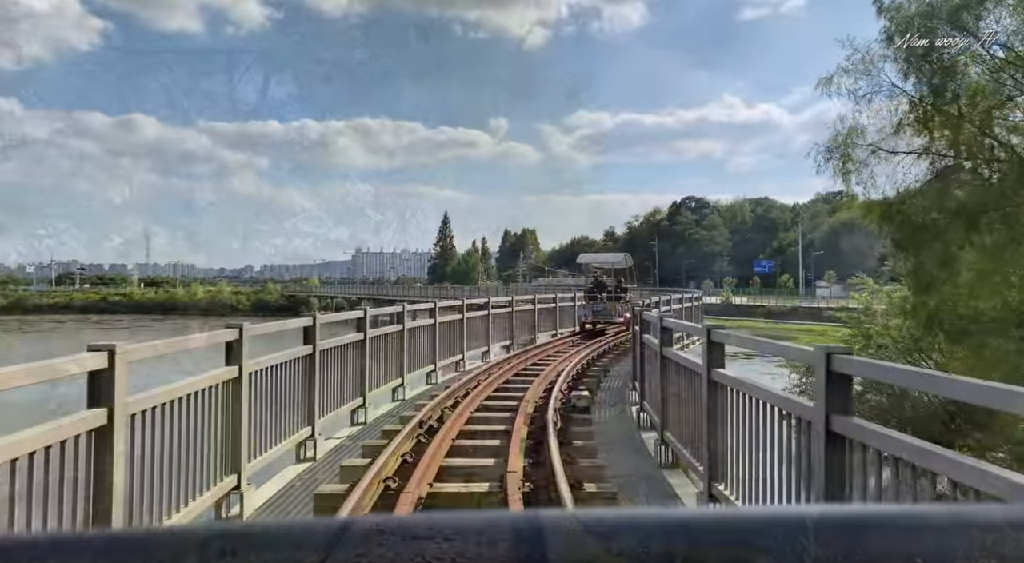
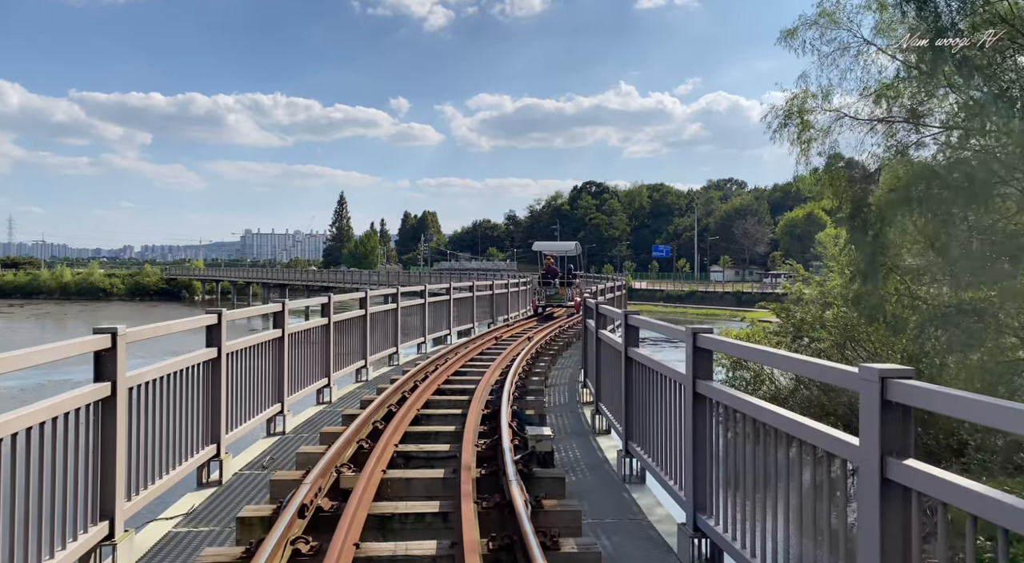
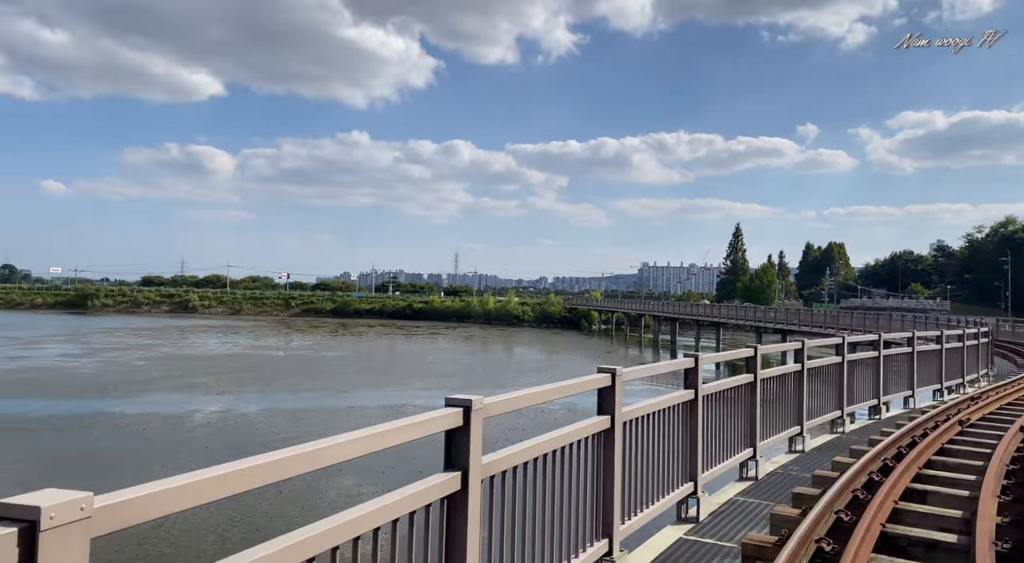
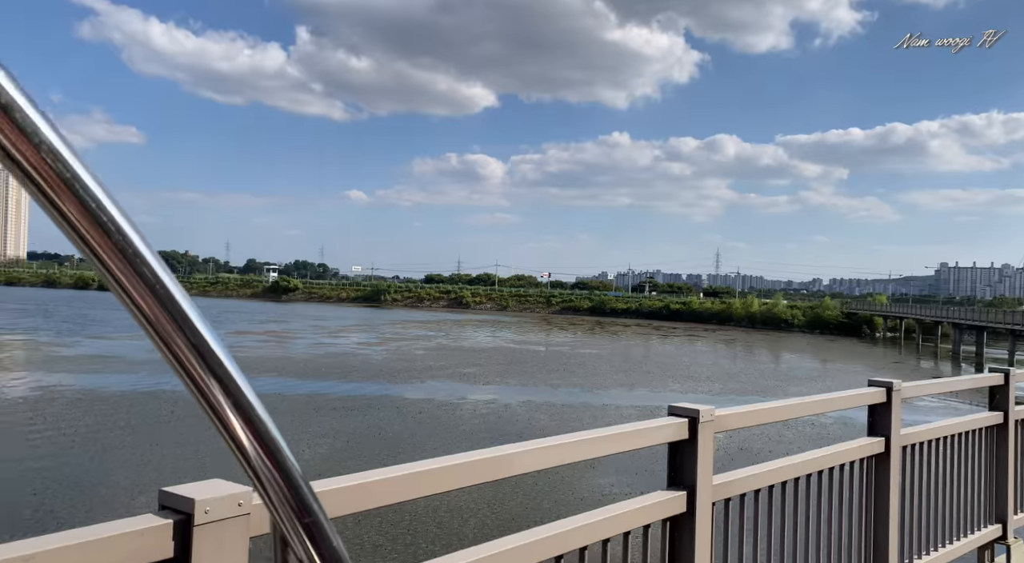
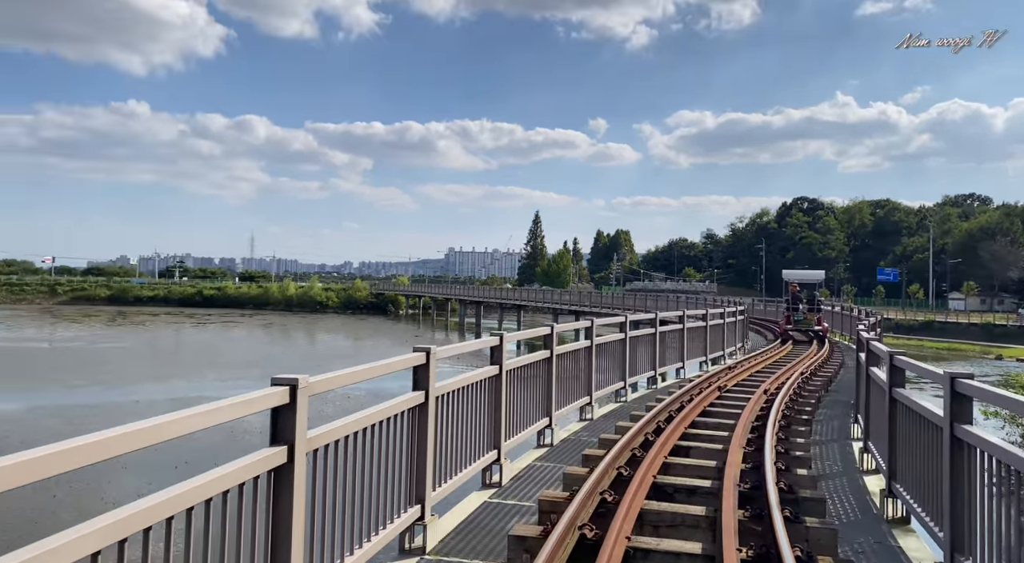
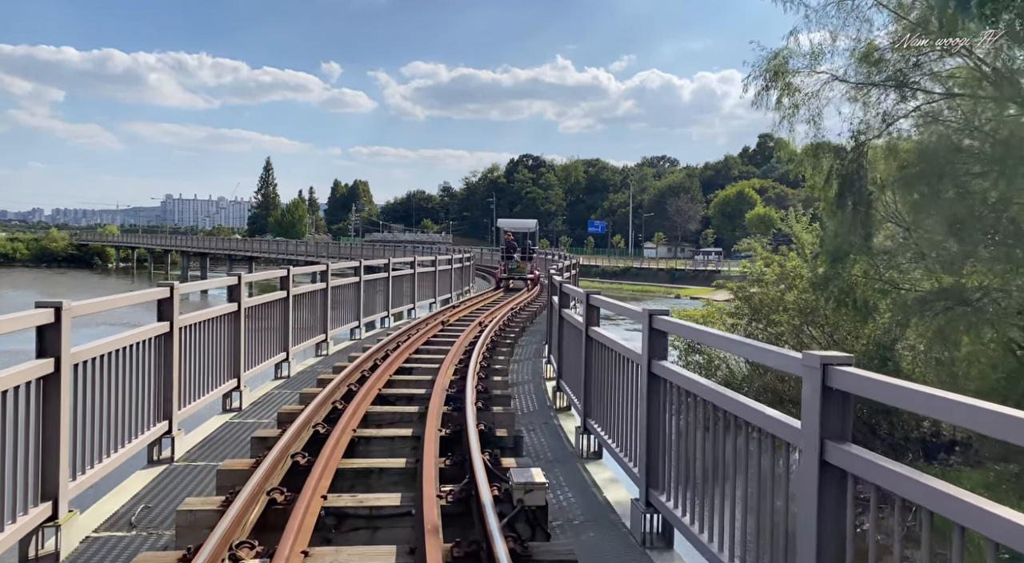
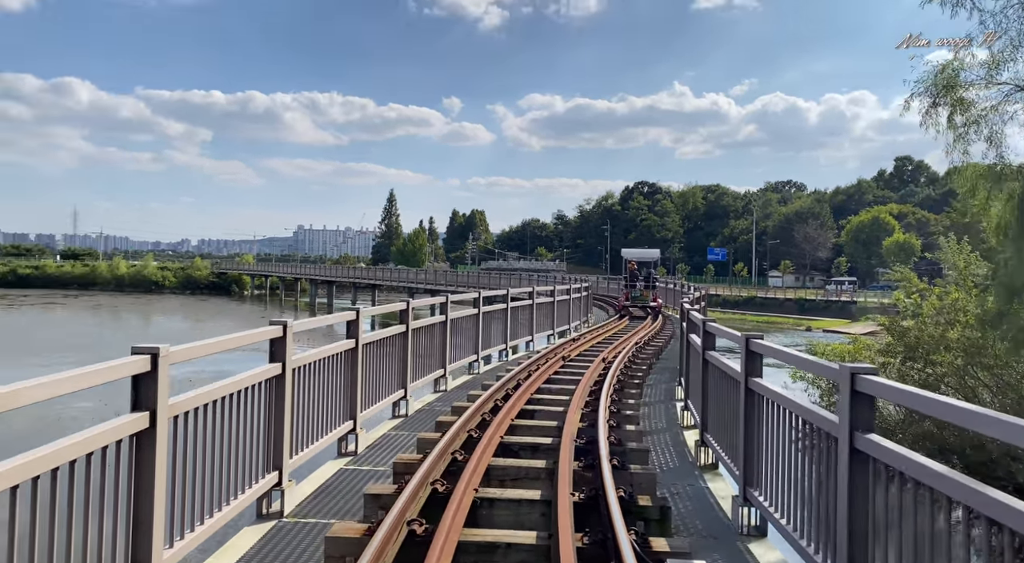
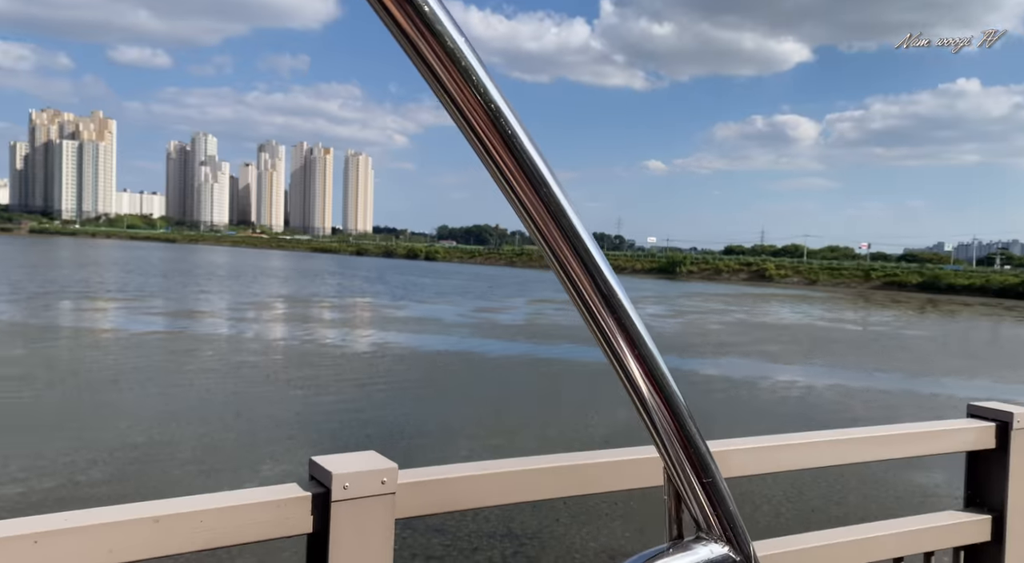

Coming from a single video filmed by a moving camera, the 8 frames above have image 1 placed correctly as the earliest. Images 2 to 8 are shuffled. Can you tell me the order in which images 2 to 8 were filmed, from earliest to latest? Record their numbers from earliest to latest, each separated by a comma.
2, 6, 7, 5, 3, 4, 8
